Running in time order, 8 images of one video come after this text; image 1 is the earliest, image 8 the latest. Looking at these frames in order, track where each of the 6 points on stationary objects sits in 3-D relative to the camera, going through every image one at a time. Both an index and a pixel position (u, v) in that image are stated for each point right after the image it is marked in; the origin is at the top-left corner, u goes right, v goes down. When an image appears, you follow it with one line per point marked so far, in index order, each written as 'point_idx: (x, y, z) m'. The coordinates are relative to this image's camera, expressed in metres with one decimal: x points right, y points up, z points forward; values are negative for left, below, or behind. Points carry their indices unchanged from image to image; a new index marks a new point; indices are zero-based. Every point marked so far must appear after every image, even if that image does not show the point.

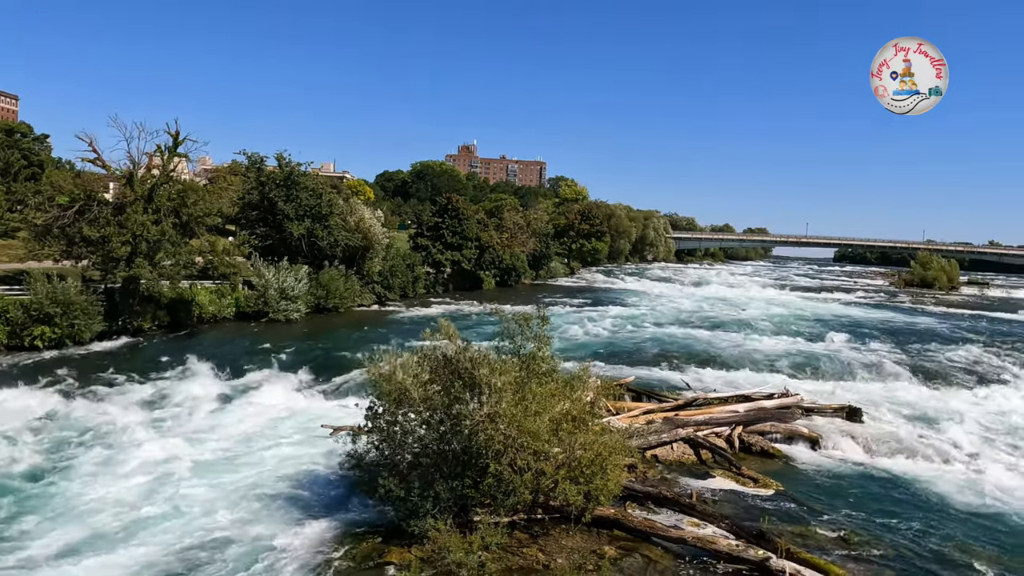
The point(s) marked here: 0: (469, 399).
0: (-0.7, -2.2, +11.8) m
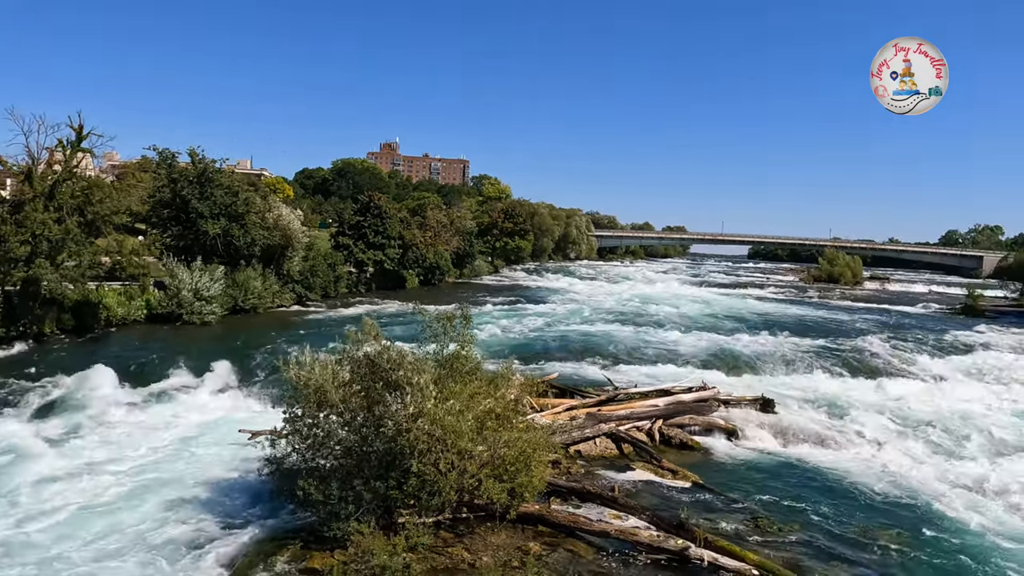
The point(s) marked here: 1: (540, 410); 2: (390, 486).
0: (-2.2, -2.2, +11.6) m
1: (+0.5, -2.9, +14.6) m
2: (-2.3, -3.8, +11.8) m
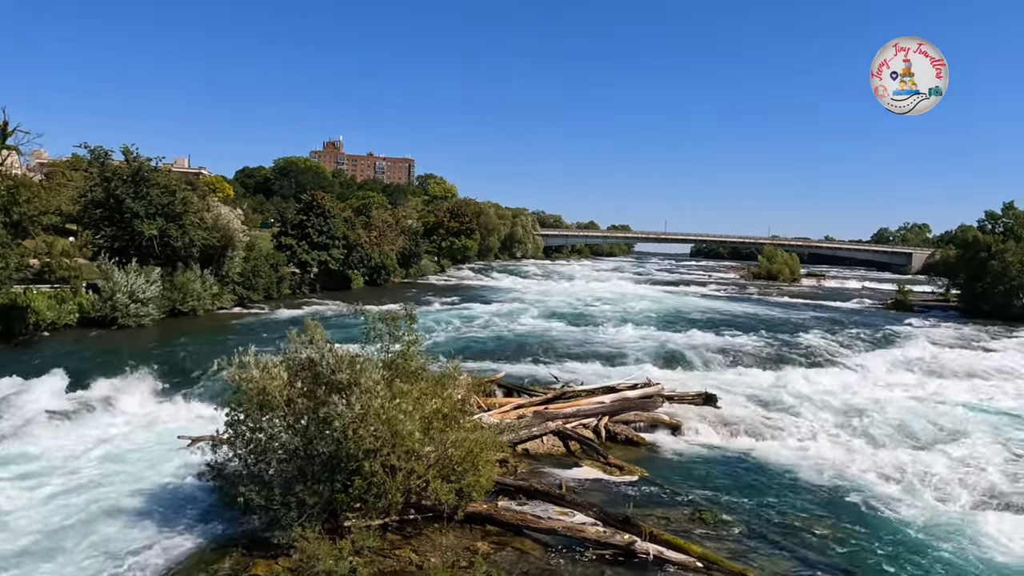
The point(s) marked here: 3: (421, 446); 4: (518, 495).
0: (-3.2, -2.2, +11.5) m
1: (-0.7, -2.9, +14.6) m
2: (-3.3, -3.8, +11.6) m
3: (-1.7, -3.1, +11.8) m
4: (+0.1, -4.4, +12.9) m
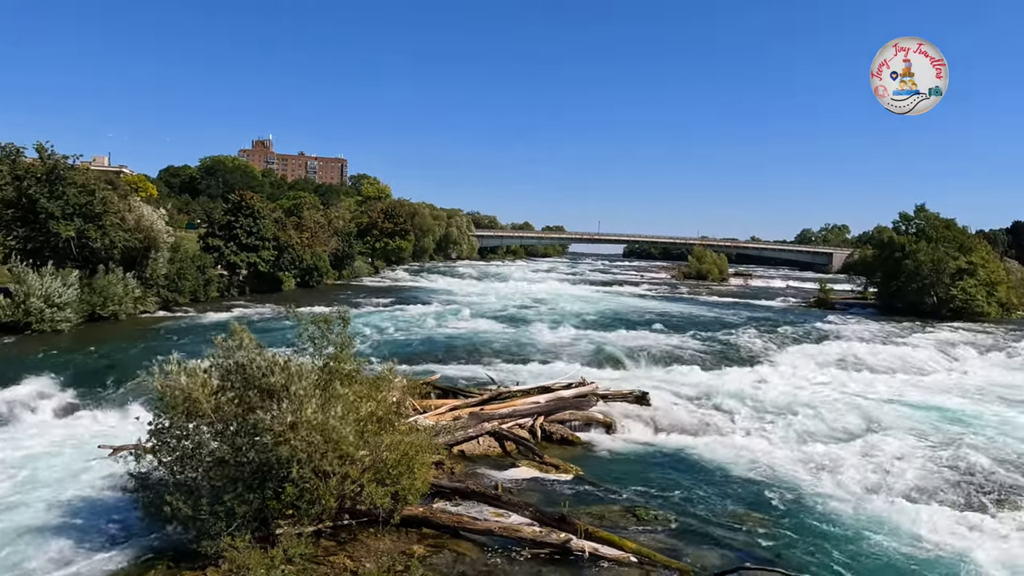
0: (-4.5, -2.2, +11.2) m
1: (-2.2, -2.9, +14.5) m
2: (-4.6, -3.9, +11.4) m
3: (-3.0, -3.1, +11.6) m
4: (-1.2, -4.4, +12.9) m
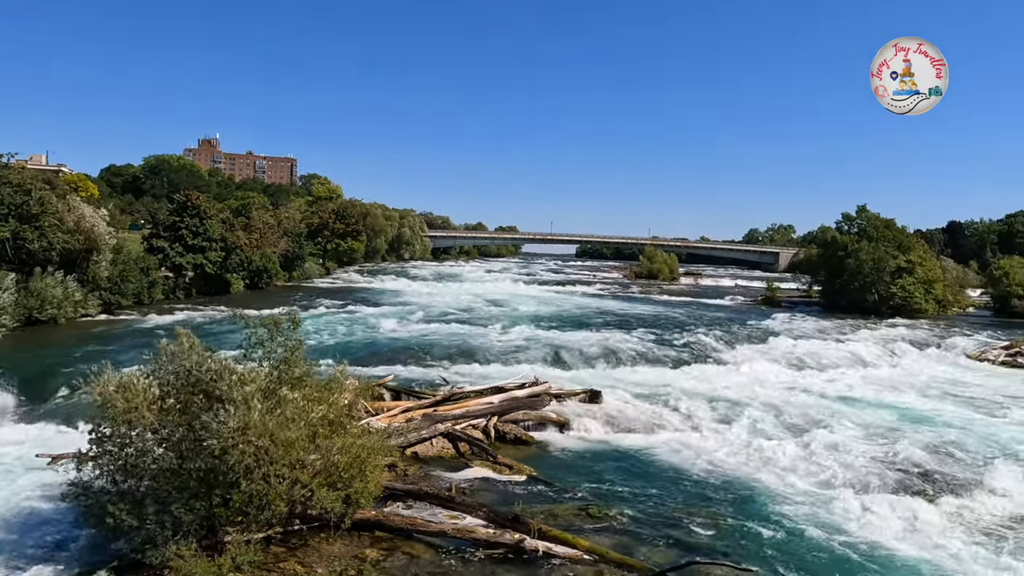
0: (-5.4, -2.3, +11.0) m
1: (-3.2, -3.0, +14.3) m
2: (-5.4, -3.9, +11.1) m
3: (-3.9, -3.1, +11.4) m
4: (-2.2, -4.4, +12.8) m
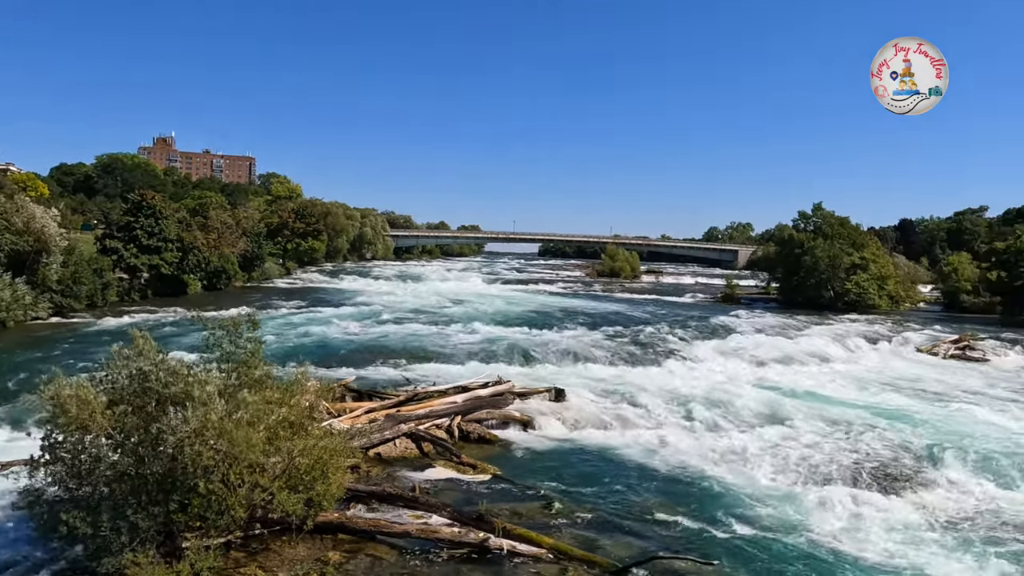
0: (-6.1, -2.3, +10.7) m
1: (-4.0, -3.0, +14.2) m
2: (-6.1, -4.0, +10.9) m
3: (-4.6, -3.1, +11.3) m
4: (-2.9, -4.4, +12.7) m
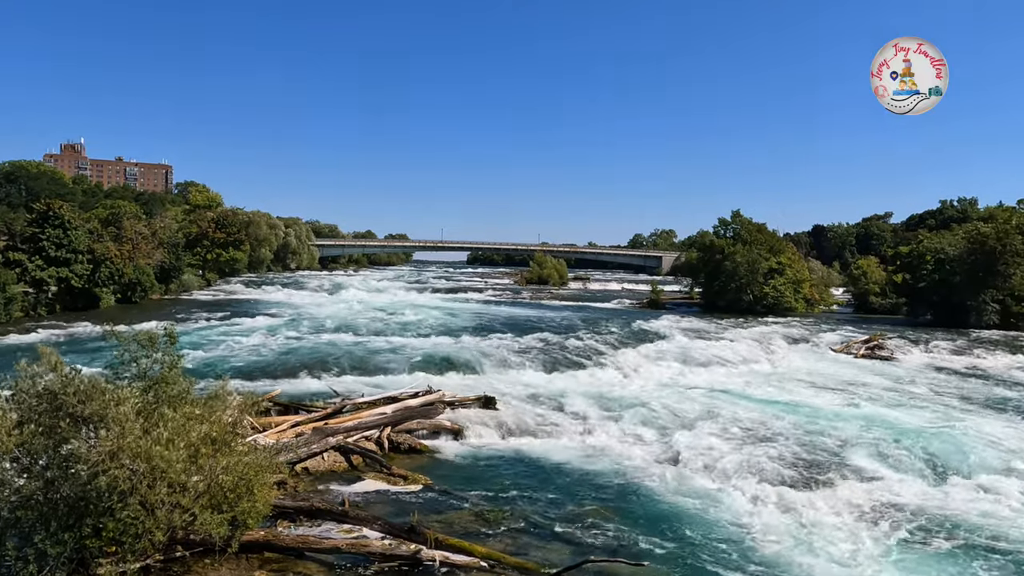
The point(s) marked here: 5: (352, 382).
0: (-7.3, -2.5, +10.2) m
1: (-5.5, -3.2, +13.8) m
2: (-7.4, -4.2, +10.4) m
3: (-5.9, -3.3, +10.9) m
4: (-4.3, -4.6, +12.4) m
5: (-4.3, -2.8, +18.1) m
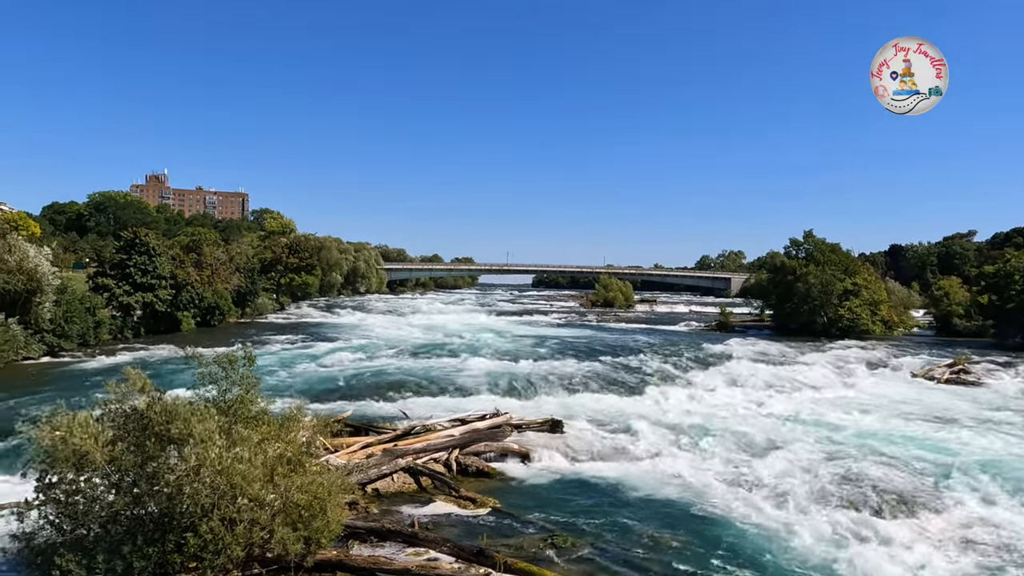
0: (-6.1, -3.0, +10.7) m
1: (-4.1, -3.7, +14.1) m
2: (-6.2, -4.7, +10.8) m
3: (-4.6, -3.8, +11.2) m
4: (-3.0, -5.1, +12.6) m
5: (-2.5, -3.3, +18.3) m
